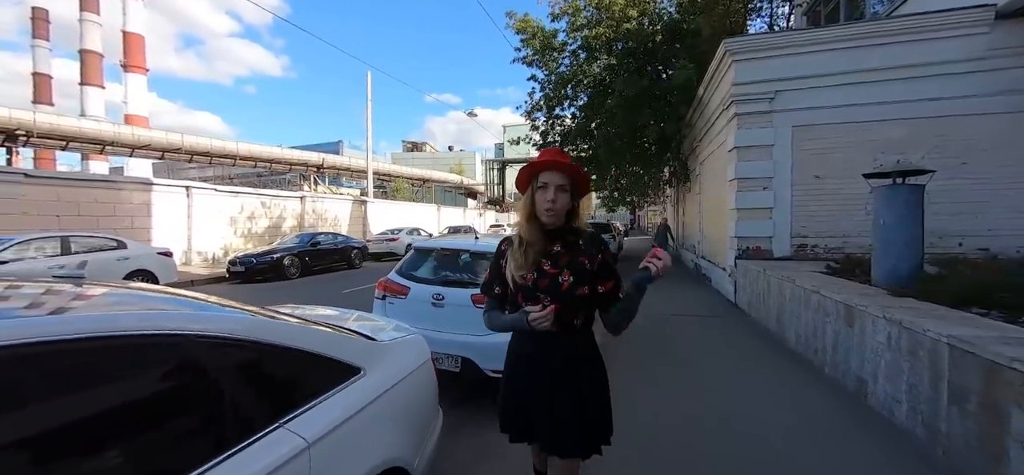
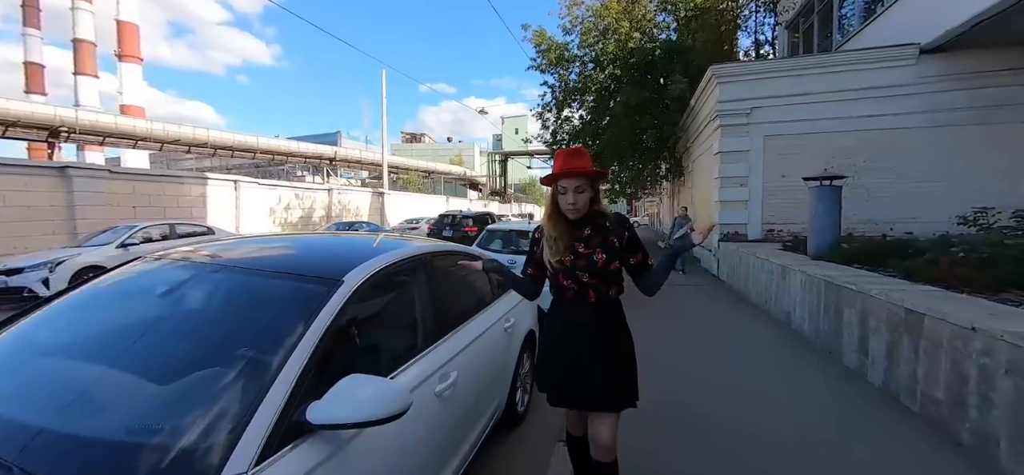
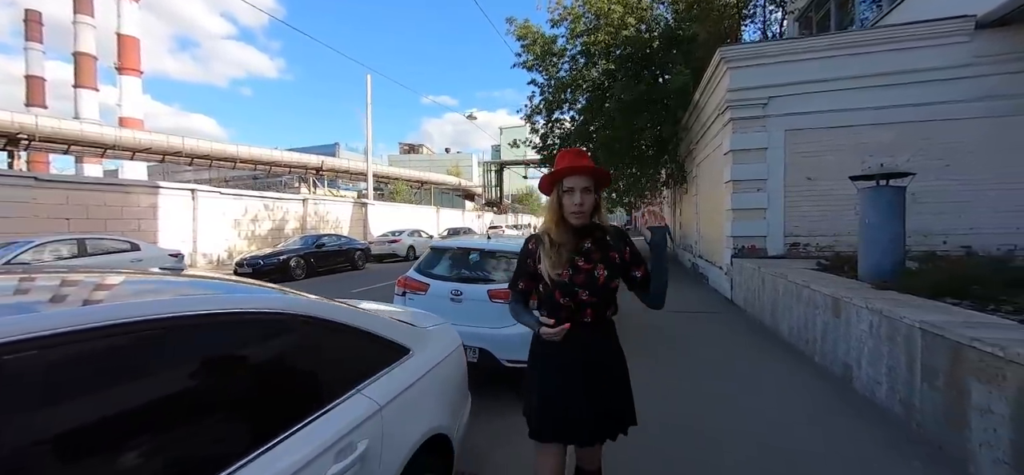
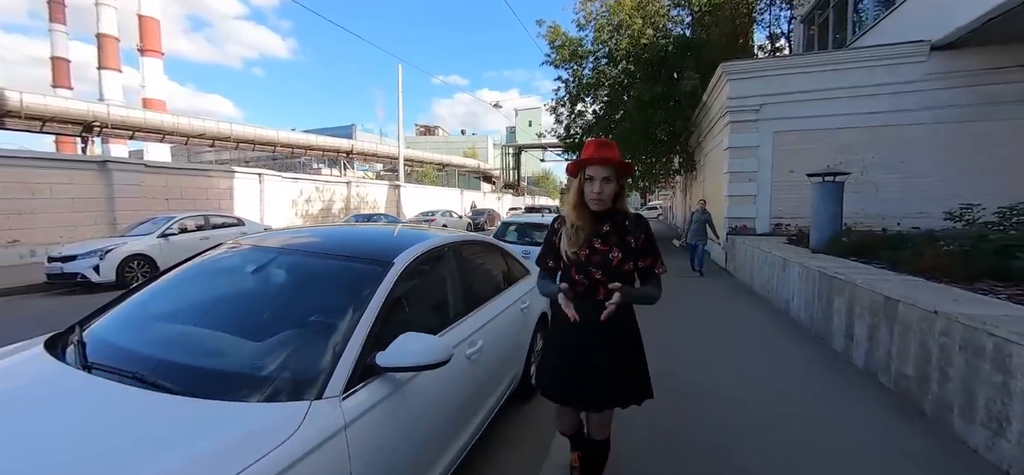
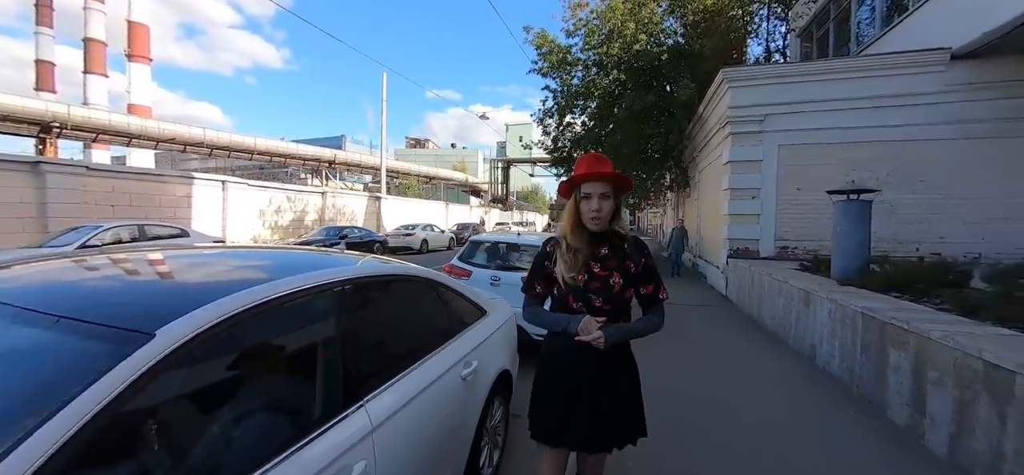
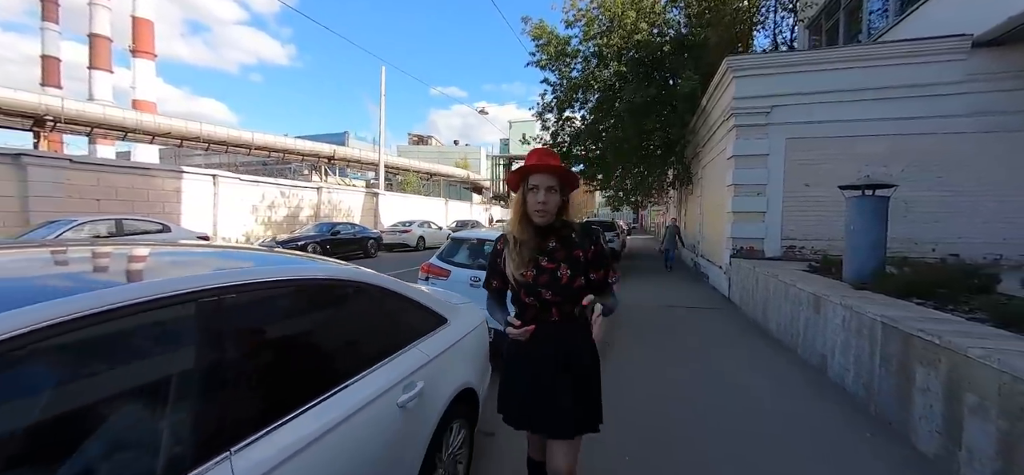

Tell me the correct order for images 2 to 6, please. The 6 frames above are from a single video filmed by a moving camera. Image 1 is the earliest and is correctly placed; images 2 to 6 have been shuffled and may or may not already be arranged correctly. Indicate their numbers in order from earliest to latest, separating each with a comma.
3, 6, 5, 2, 4
